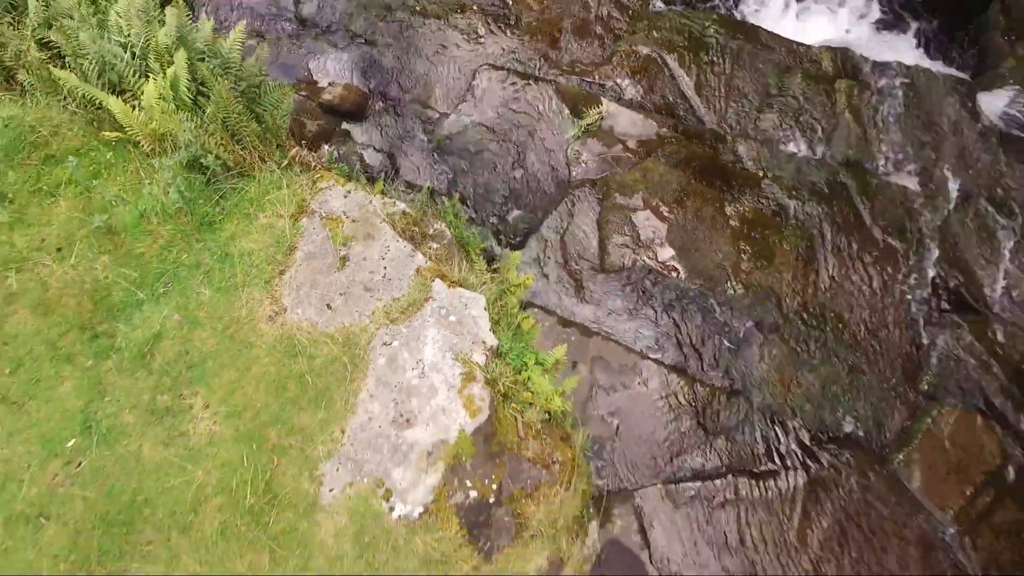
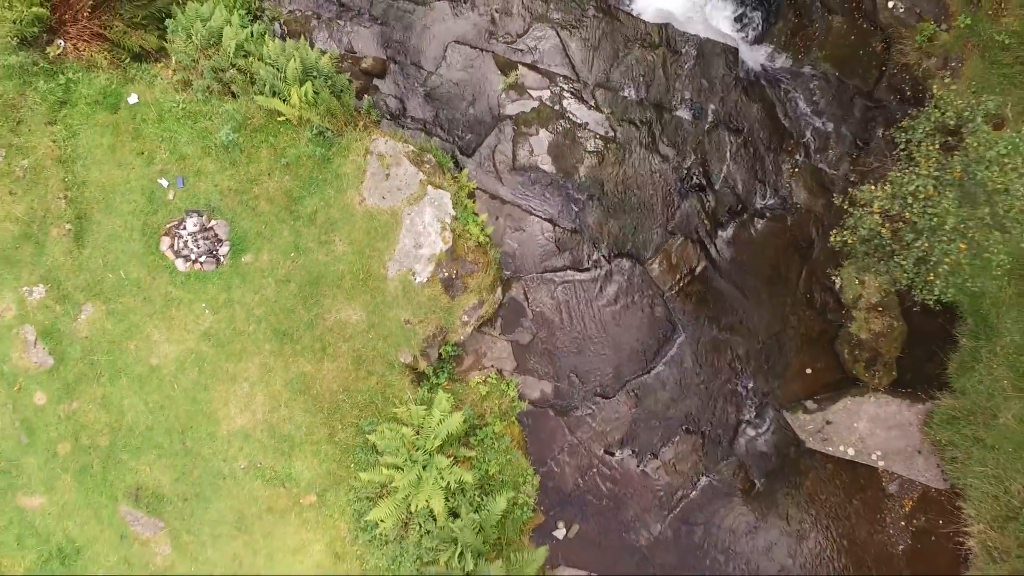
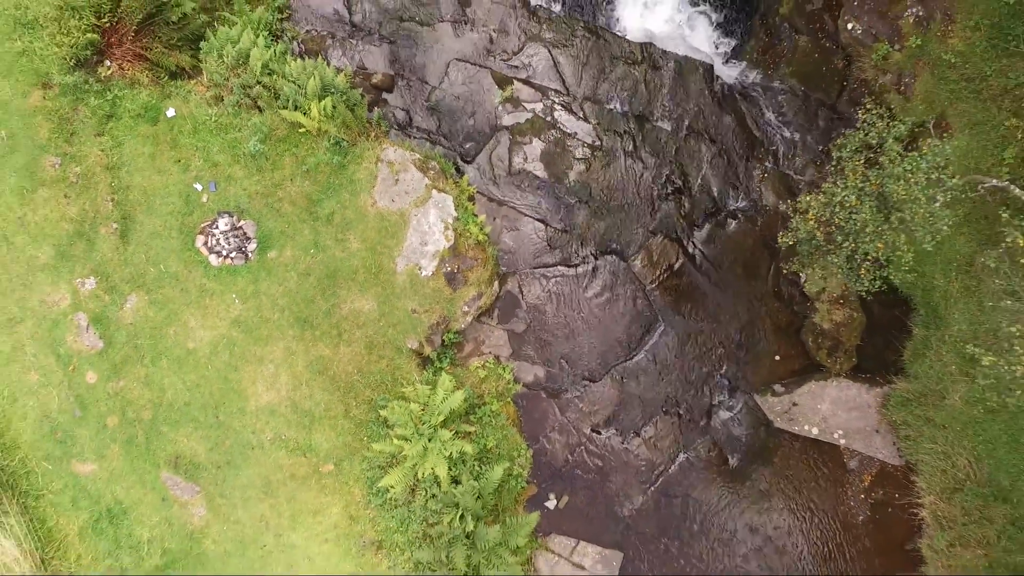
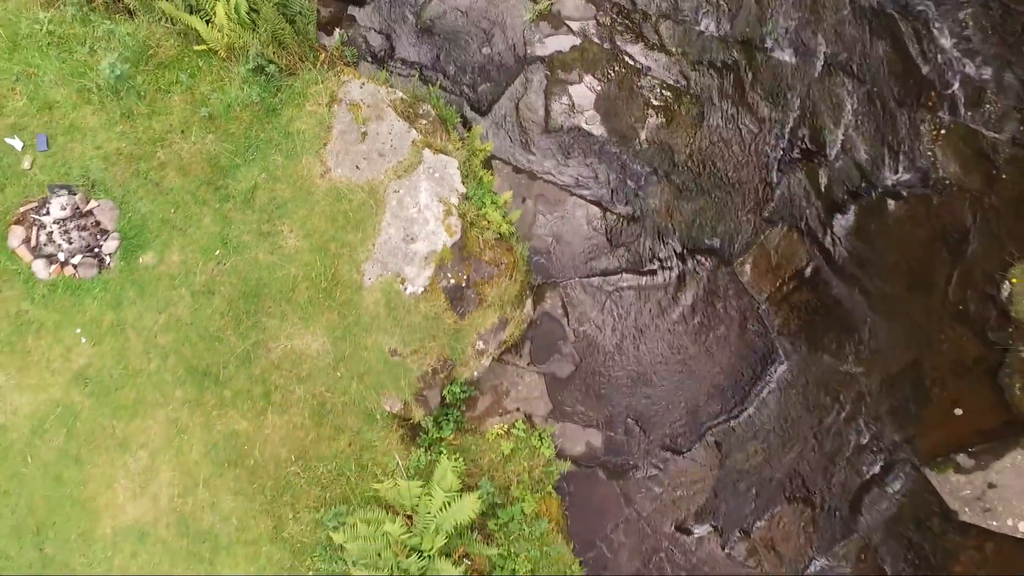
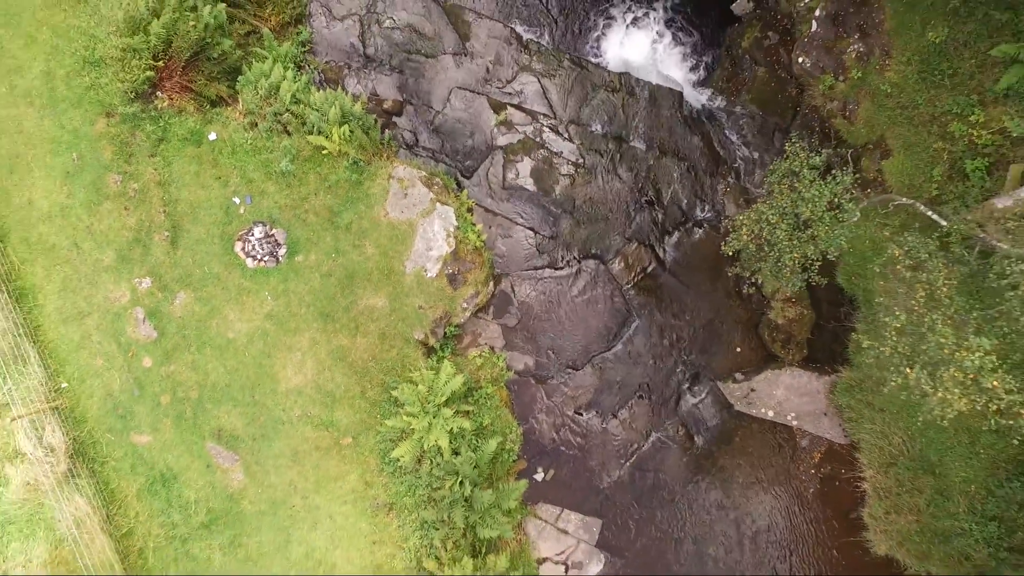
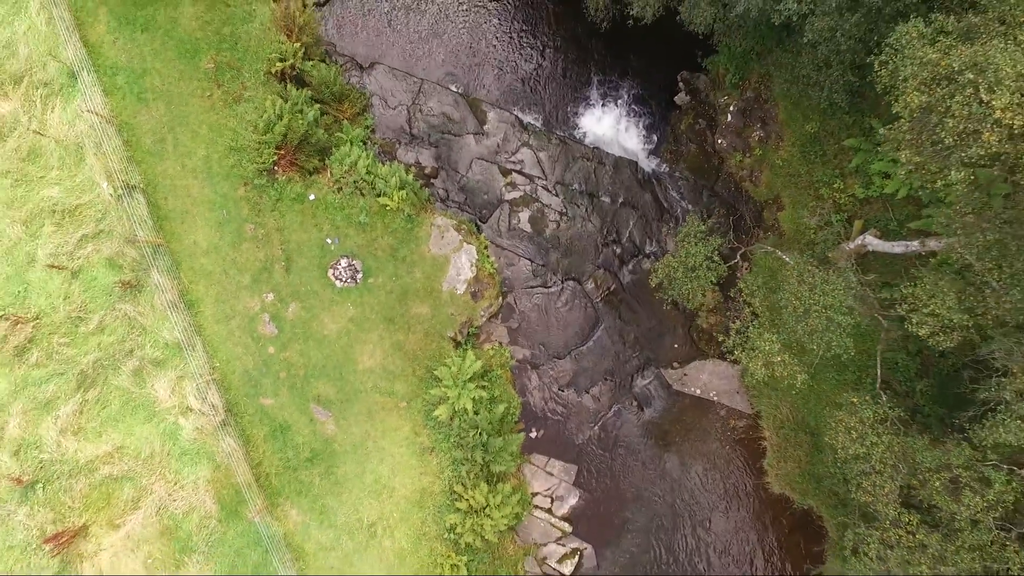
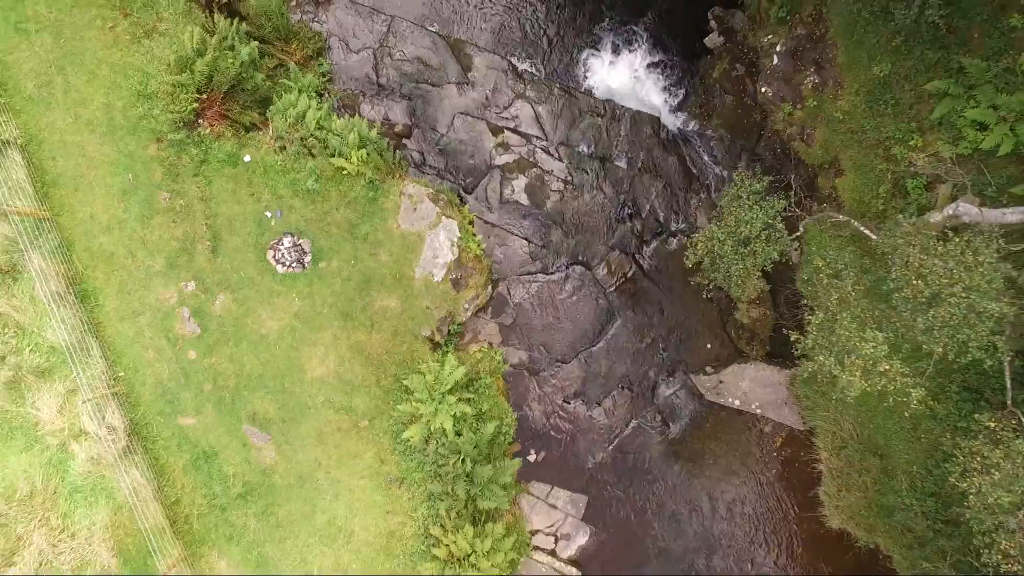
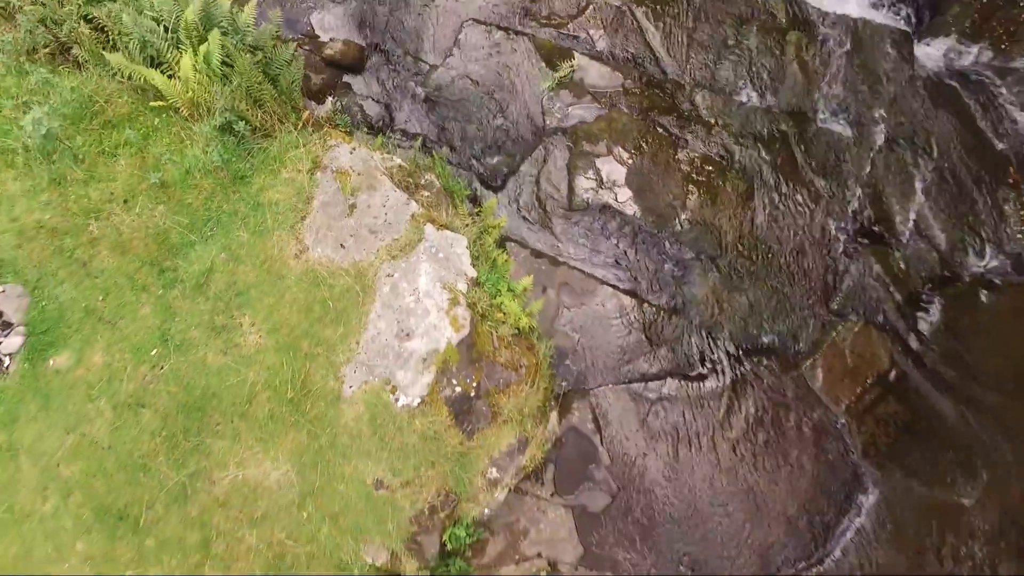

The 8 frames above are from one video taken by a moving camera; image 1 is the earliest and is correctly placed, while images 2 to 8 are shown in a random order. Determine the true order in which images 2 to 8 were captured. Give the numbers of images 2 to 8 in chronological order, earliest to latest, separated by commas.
8, 4, 2, 3, 5, 7, 6
